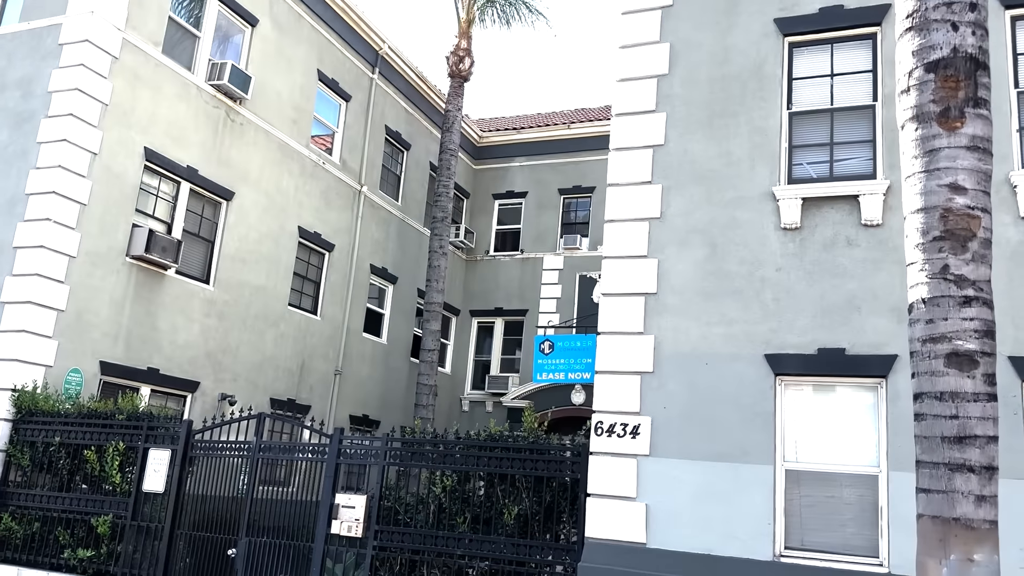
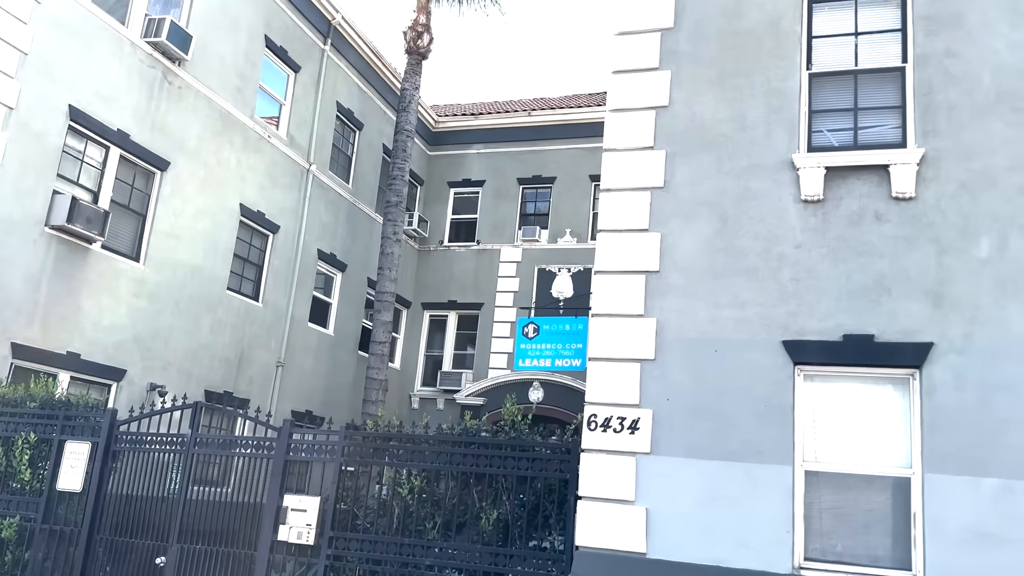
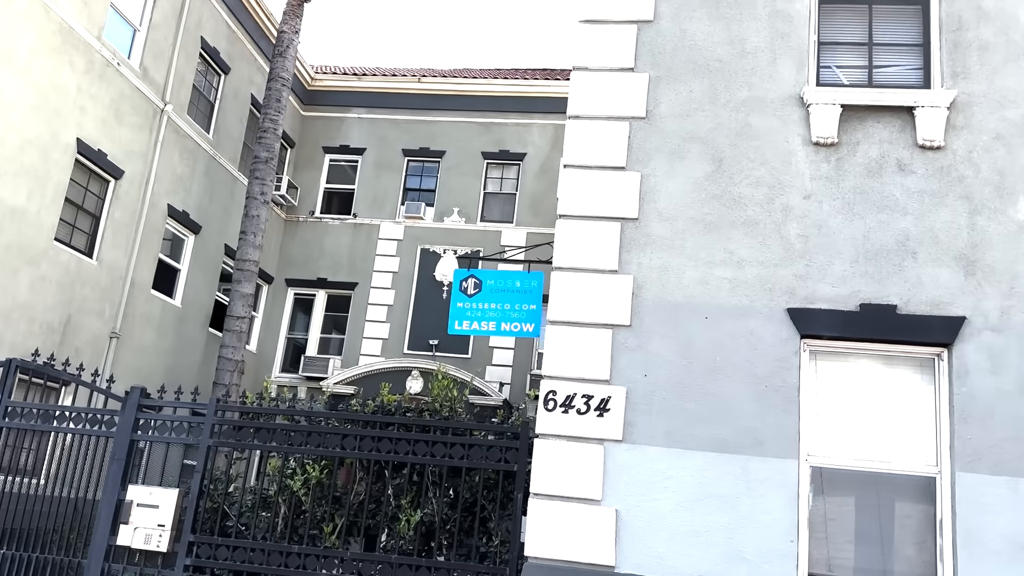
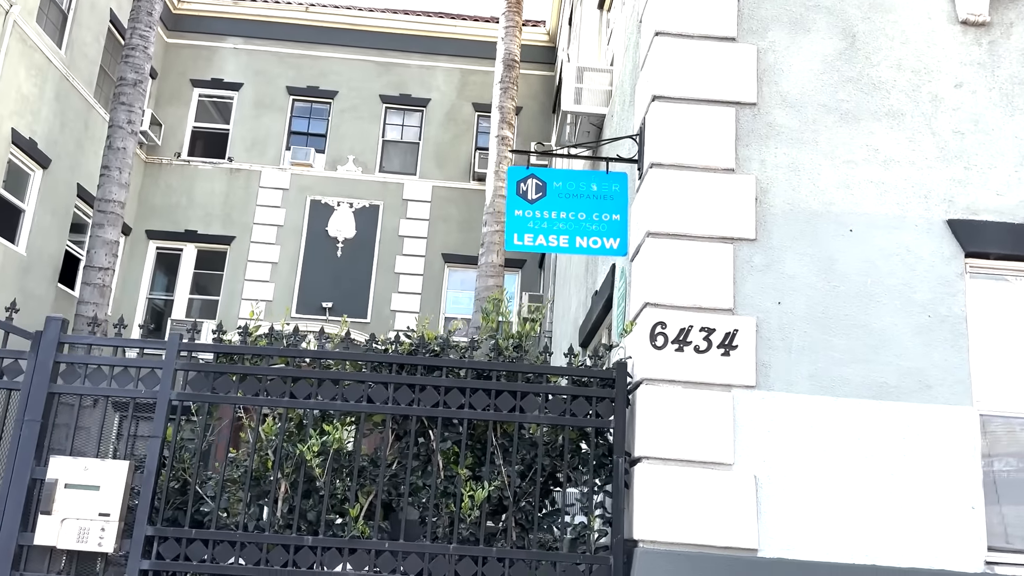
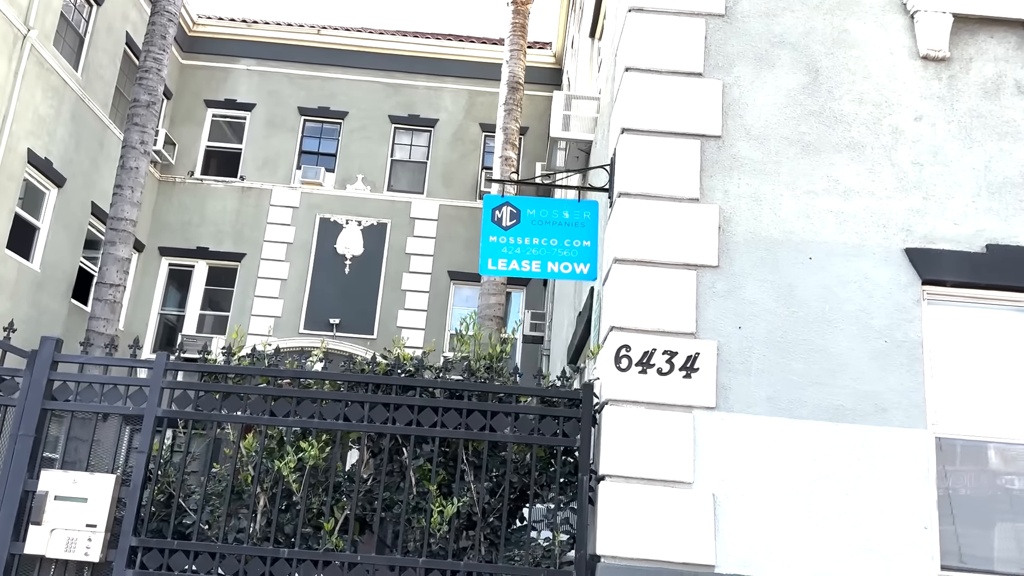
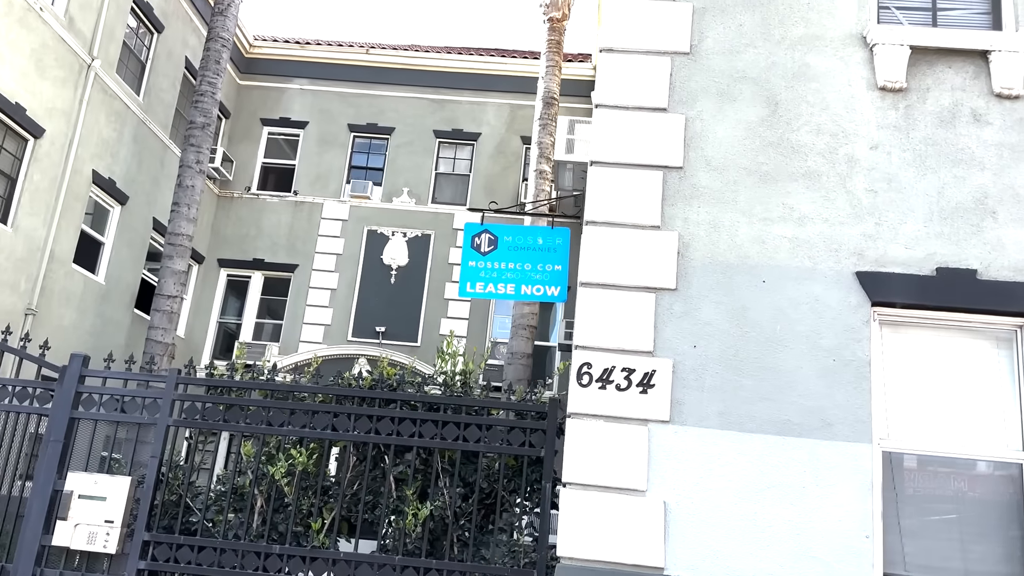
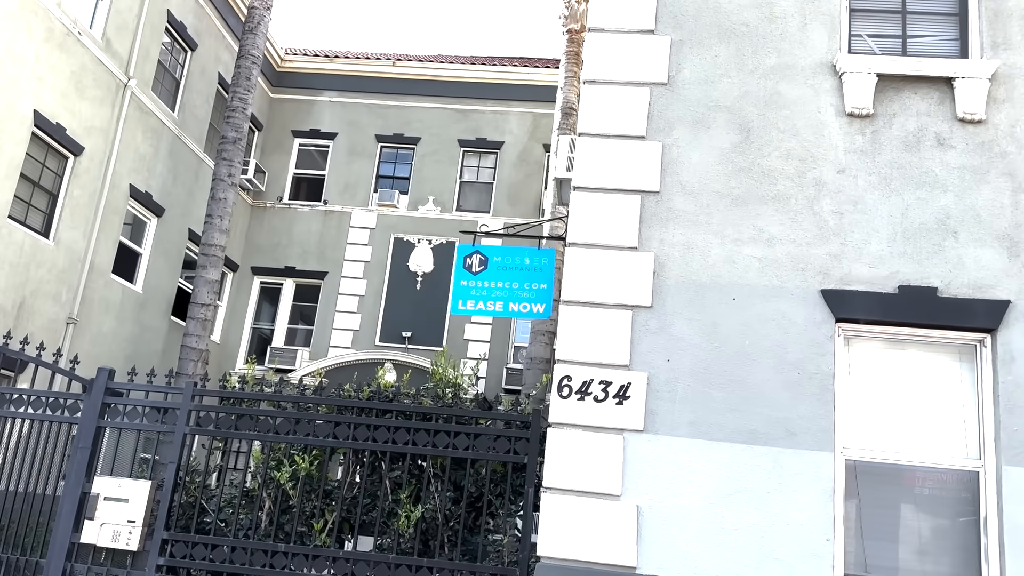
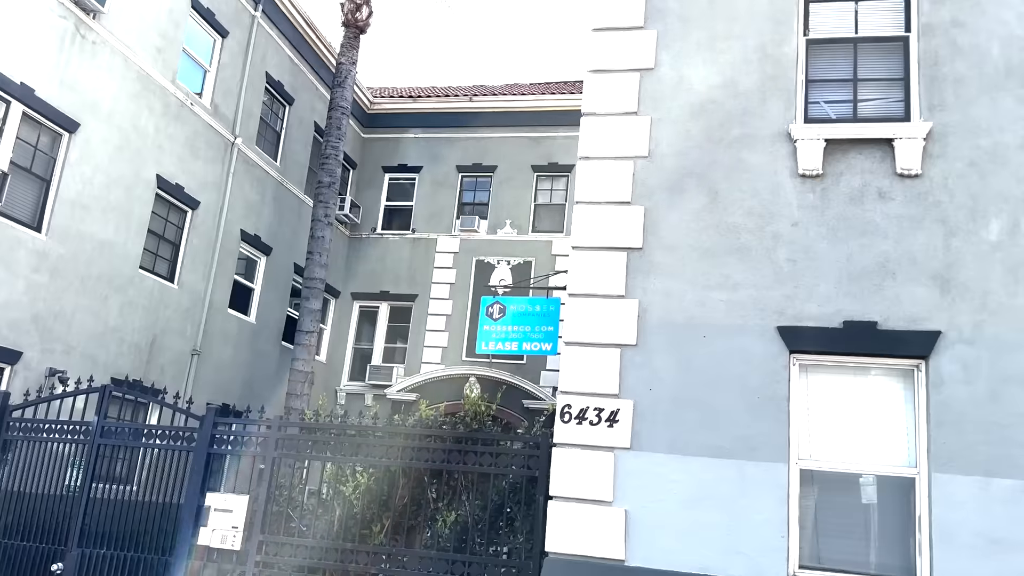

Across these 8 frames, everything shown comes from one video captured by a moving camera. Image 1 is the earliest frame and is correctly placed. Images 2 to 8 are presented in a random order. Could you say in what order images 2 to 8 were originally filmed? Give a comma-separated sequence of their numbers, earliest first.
2, 8, 3, 7, 6, 5, 4
